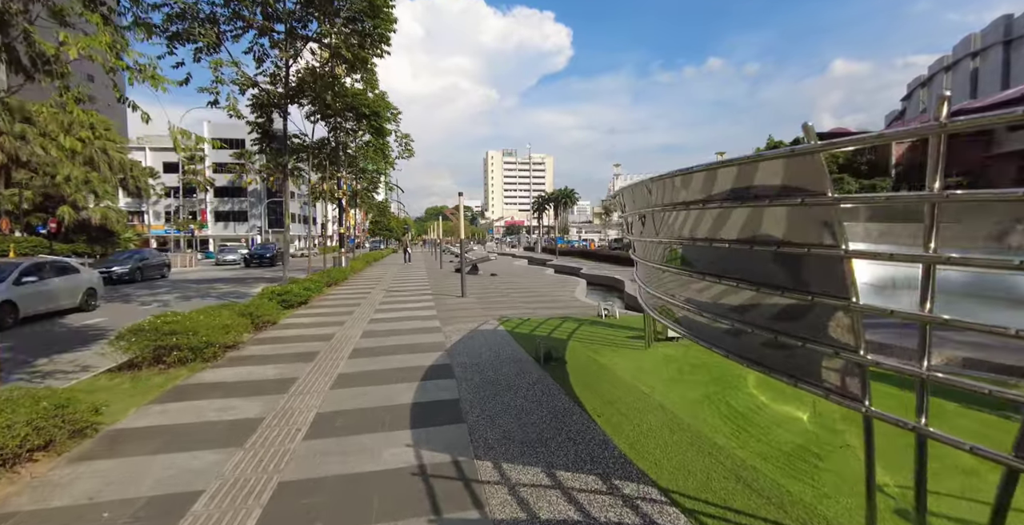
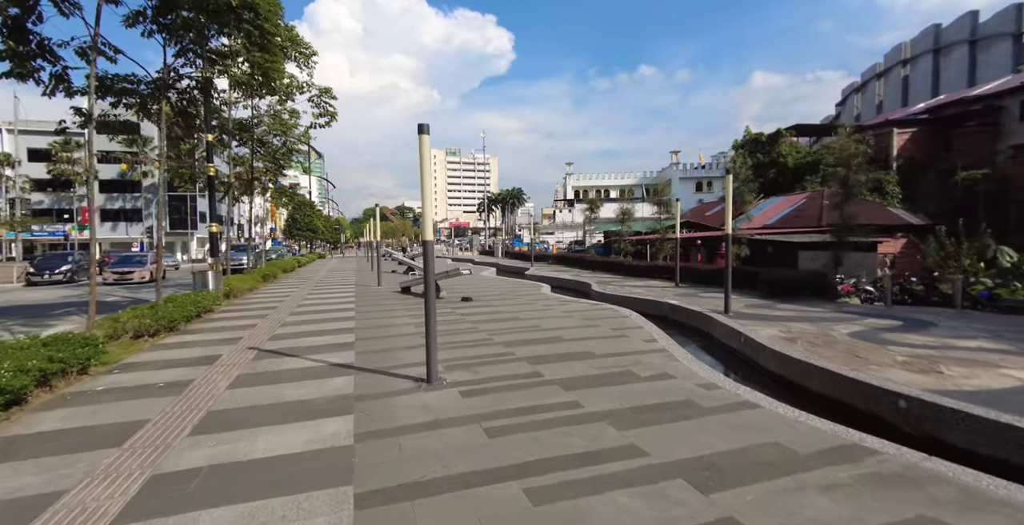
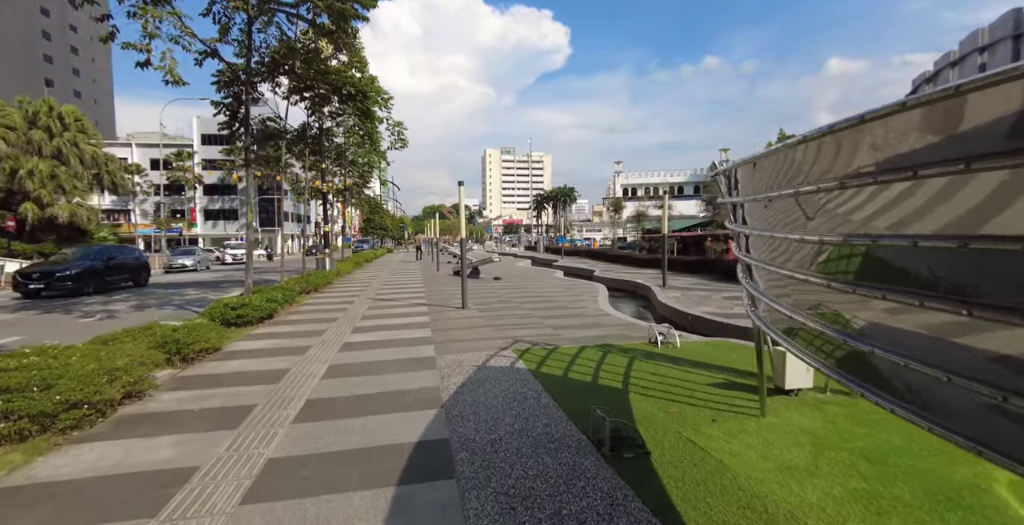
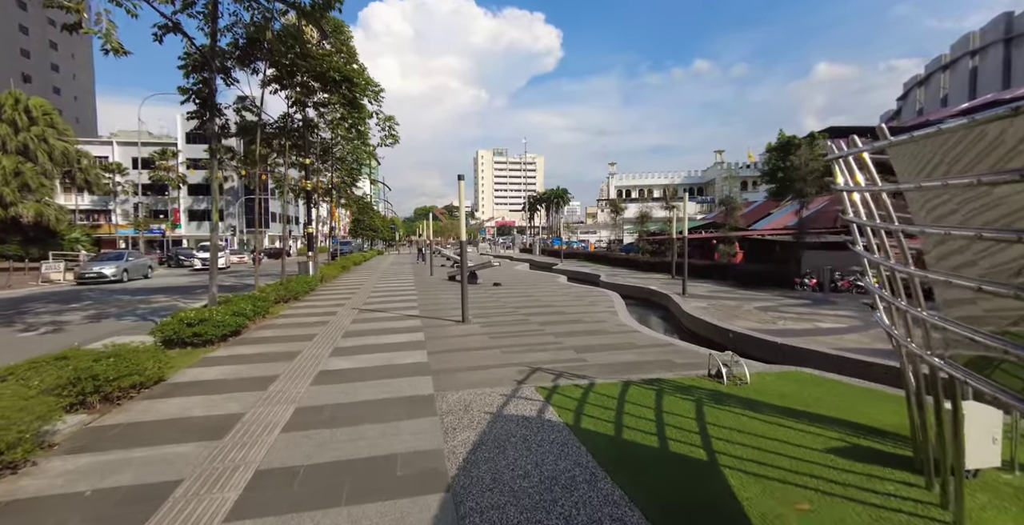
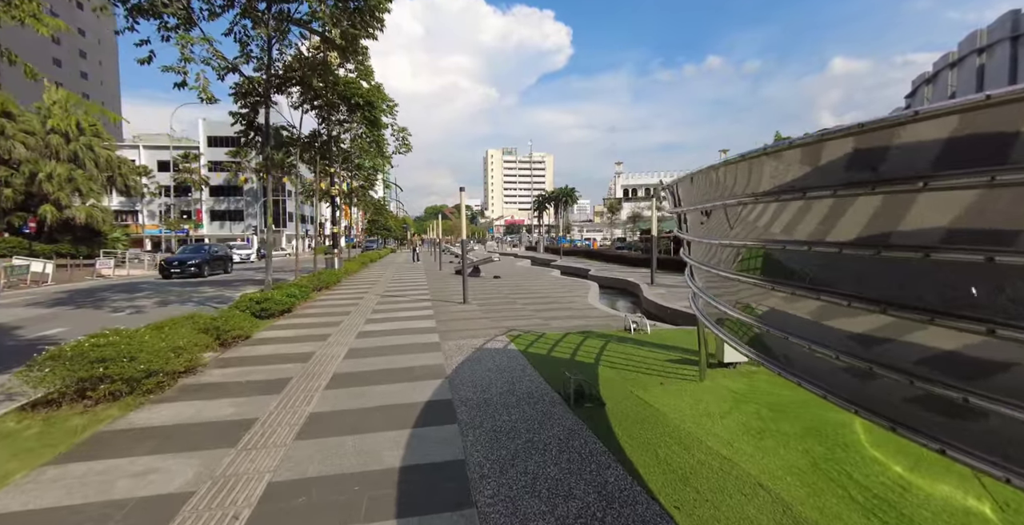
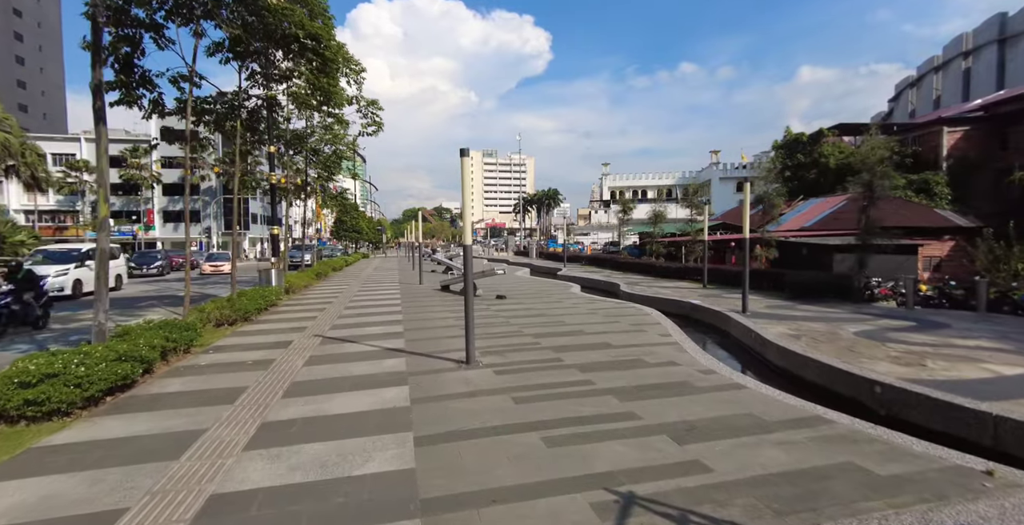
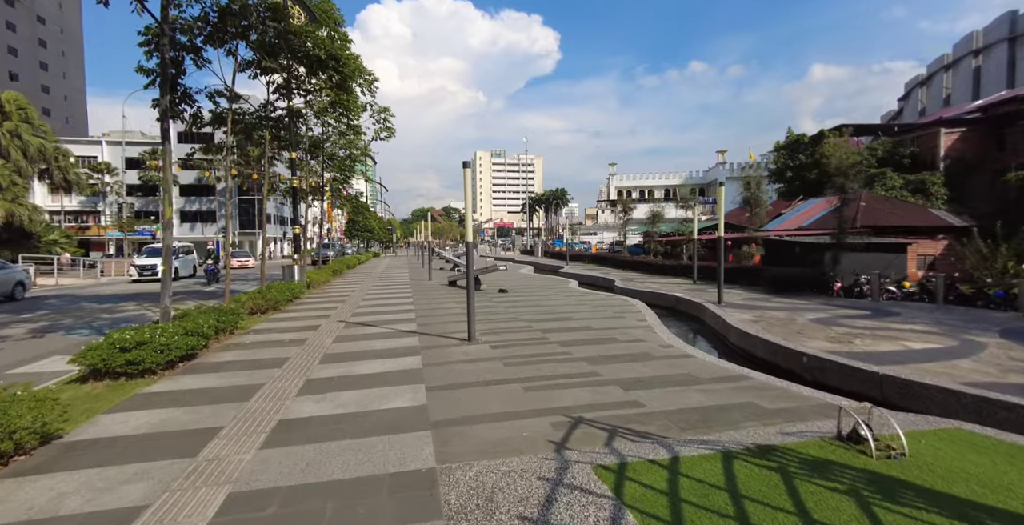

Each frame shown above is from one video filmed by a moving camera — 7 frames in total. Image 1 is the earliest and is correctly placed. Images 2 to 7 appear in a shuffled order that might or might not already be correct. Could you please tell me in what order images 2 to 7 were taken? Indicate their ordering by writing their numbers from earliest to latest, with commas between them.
5, 3, 4, 7, 6, 2
